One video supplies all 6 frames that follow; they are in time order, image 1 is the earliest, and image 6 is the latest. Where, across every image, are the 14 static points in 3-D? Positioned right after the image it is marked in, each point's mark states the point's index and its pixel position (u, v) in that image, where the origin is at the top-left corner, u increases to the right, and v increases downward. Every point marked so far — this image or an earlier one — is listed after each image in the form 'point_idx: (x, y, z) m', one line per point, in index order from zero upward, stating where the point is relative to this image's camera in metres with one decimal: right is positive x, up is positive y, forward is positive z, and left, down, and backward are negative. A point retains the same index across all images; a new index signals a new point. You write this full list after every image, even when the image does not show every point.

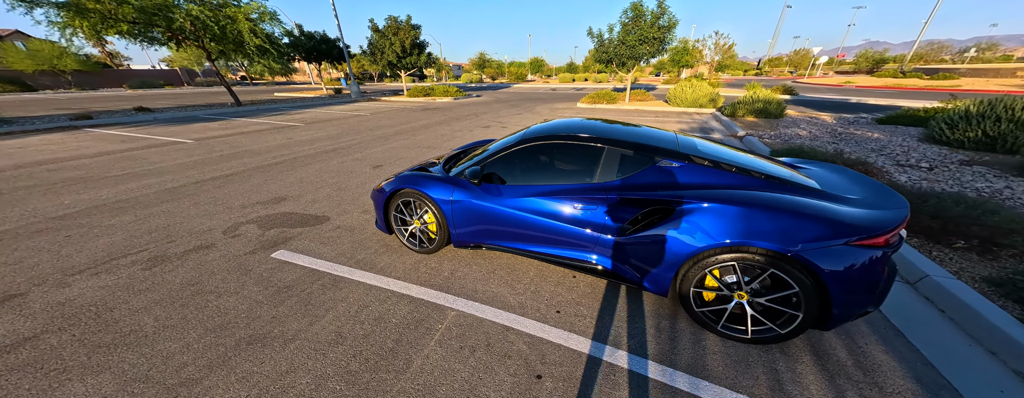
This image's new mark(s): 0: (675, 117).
0: (+5.8, +2.7, +9.8) m
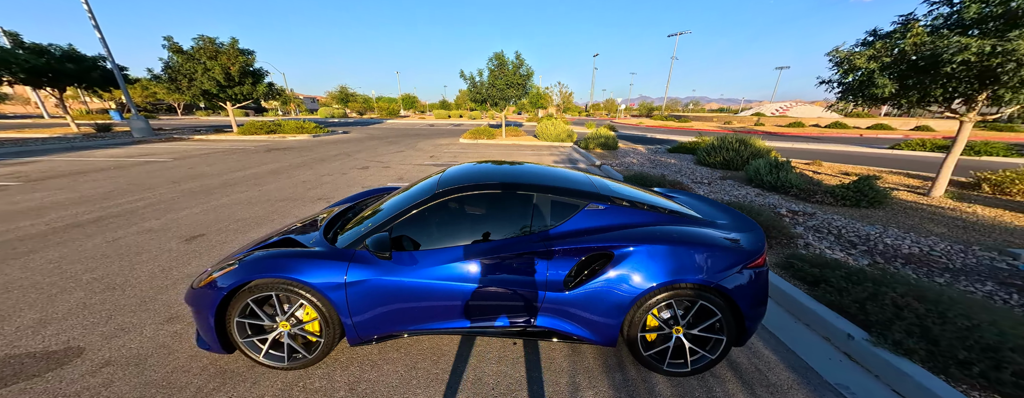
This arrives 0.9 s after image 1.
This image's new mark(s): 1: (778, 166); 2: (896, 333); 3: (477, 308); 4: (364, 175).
0: (+1.5, +1.7, +11.2) m
1: (+5.0, +0.6, +5.7) m
2: (+2.6, -0.9, +2.2) m
3: (-0.2, -0.7, +2.0) m
4: (-3.8, +0.6, +7.9) m
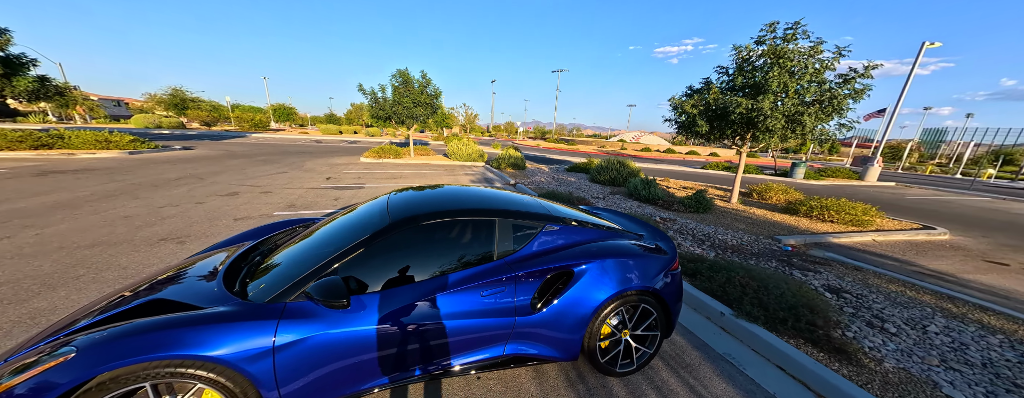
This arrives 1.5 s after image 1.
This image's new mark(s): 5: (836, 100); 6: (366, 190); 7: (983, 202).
0: (-1.9, +1.0, +11.2) m
1: (+3.3, +0.3, +7.1) m
2: (+2.2, -1.0, +2.9) m
3: (-0.4, -0.9, +1.8) m
4: (-5.8, -0.1, +6.3) m
5: (+6.3, +1.9, +6.0) m
6: (-3.6, +0.2, +7.7) m
7: (+16.5, -0.1, +10.7) m
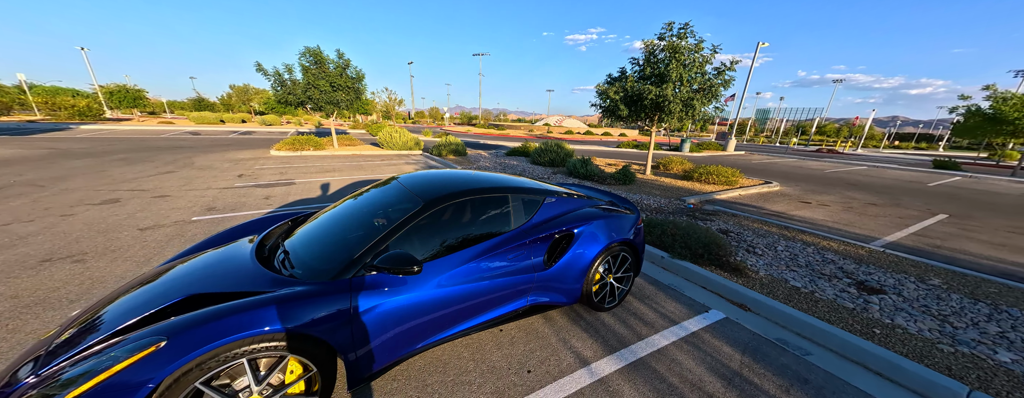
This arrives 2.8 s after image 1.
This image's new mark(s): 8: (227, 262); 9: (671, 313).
0: (-4.1, +1.4, +10.7) m
1: (+1.9, +0.9, +8.1) m
2: (+2.1, -0.6, +3.8) m
3: (-0.2, -0.8, +2.2) m
4: (-6.6, -0.2, +5.2) m
5: (+5.1, +2.8, +7.6) m
6: (-4.8, +0.3, +7.0) m
7: (+13.8, +1.8, +14.8) m
8: (-1.8, -0.4, +2.0) m
9: (+1.5, -1.1, +2.8) m
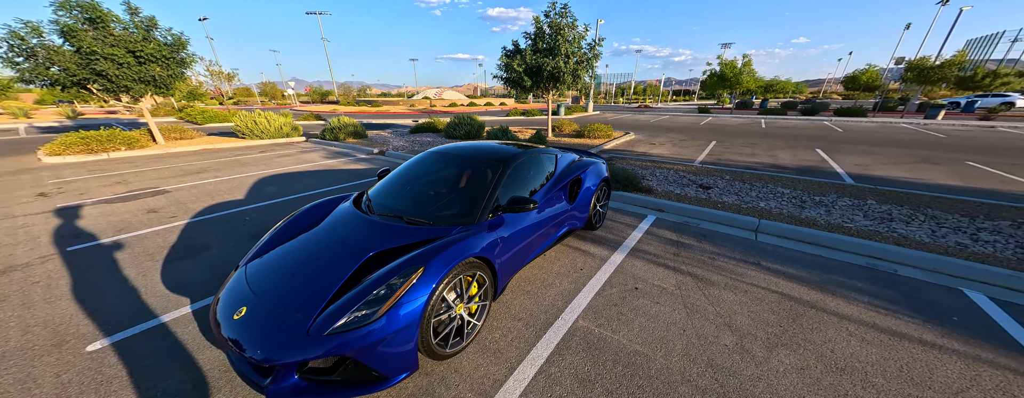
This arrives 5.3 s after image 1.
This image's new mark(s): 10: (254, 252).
0: (-6.9, +1.5, +9.1) m
1: (-0.3, +2.0, +9.1) m
2: (+1.7, +0.3, +5.5) m
3: (+0.3, -0.4, +3.0) m
4: (-6.7, -0.8, +3.3) m
5: (+2.4, +4.4, +9.6) m
6: (-5.9, +0.1, +5.5) m
7: (+7.6, +5.4, +19.7) m
8: (-1.1, -0.2, +2.3) m
9: (+1.6, -0.3, +4.3) m
10: (-2.0, -0.4, +2.3) m
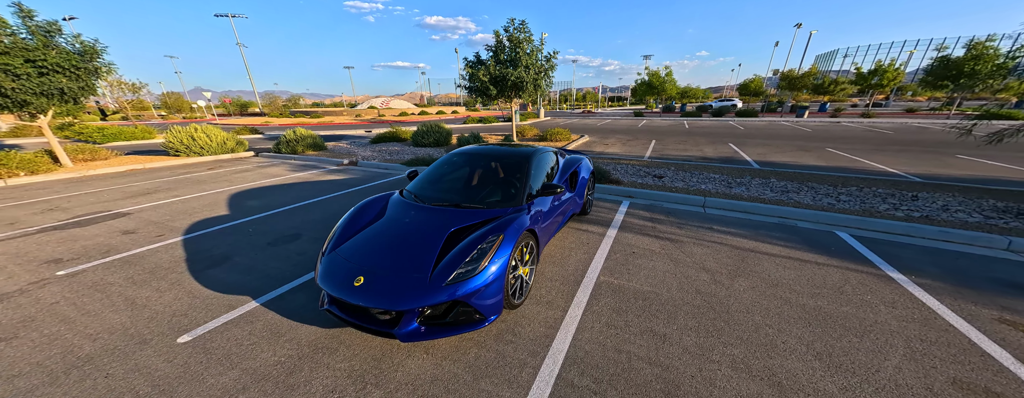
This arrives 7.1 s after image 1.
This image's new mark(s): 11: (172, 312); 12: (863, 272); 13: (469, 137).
0: (-7.7, +1.0, +8.5) m
1: (-1.2, +1.9, +9.6) m
2: (+1.5, +0.4, +6.4) m
3: (+0.6, -0.2, +3.7) m
4: (-6.3, -1.1, +2.8) m
5: (+1.2, +4.4, +10.7) m
6: (-6.0, -0.2, +5.1) m
7: (+4.5, +5.5, +21.5) m
8: (-0.7, -0.2, +2.7) m
9: (+1.6, -0.1, +5.2) m
10: (-1.6, -0.4, +2.6) m
11: (-2.9, -1.0, +2.6) m
12: (+3.7, -0.8, +3.2) m
13: (-1.4, +2.0, +9.7) m
